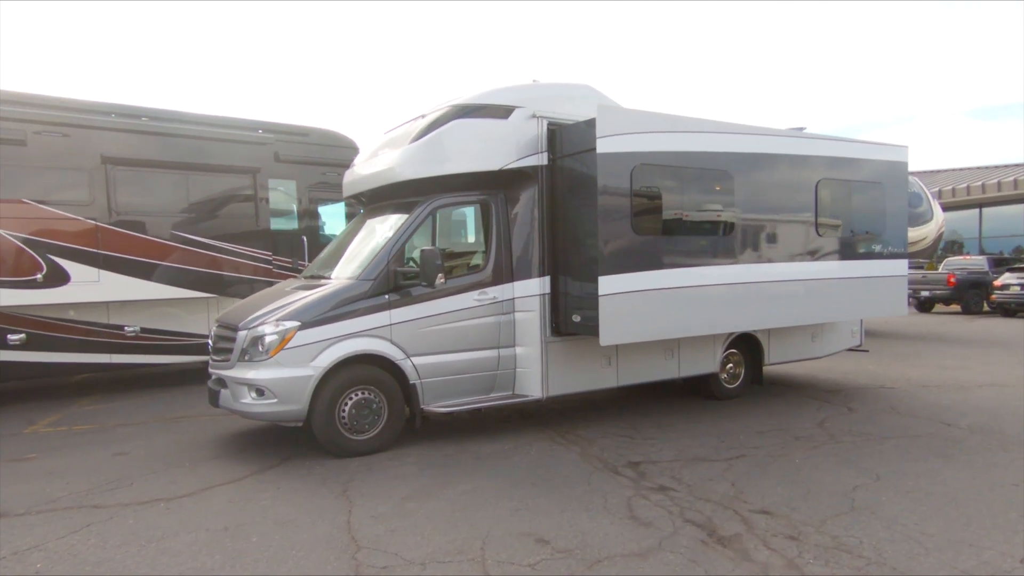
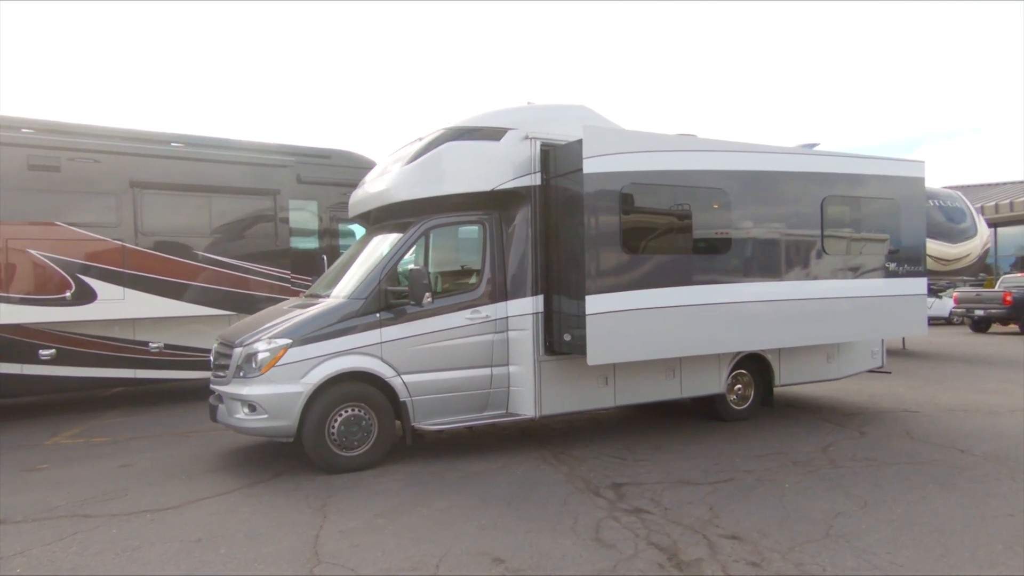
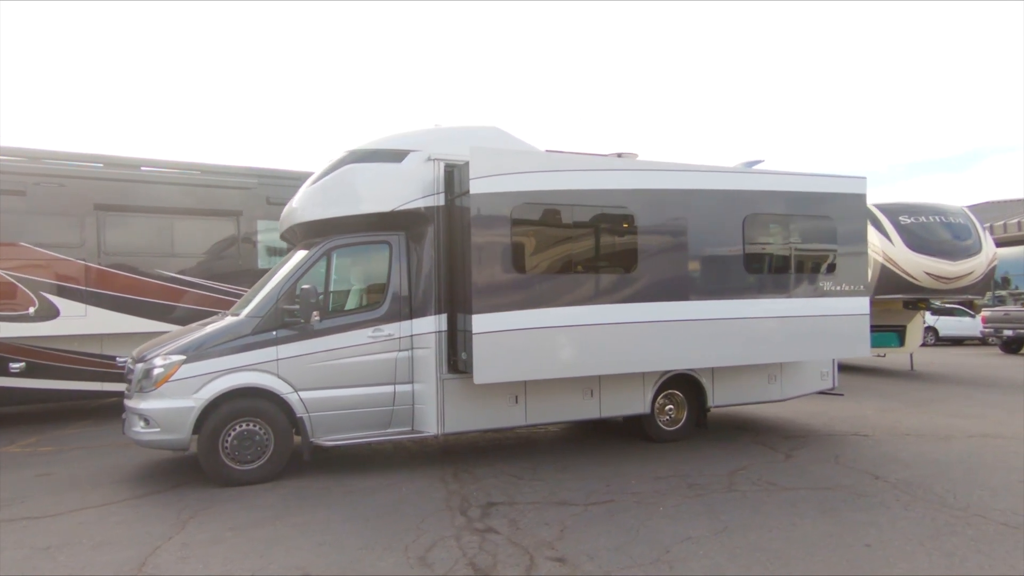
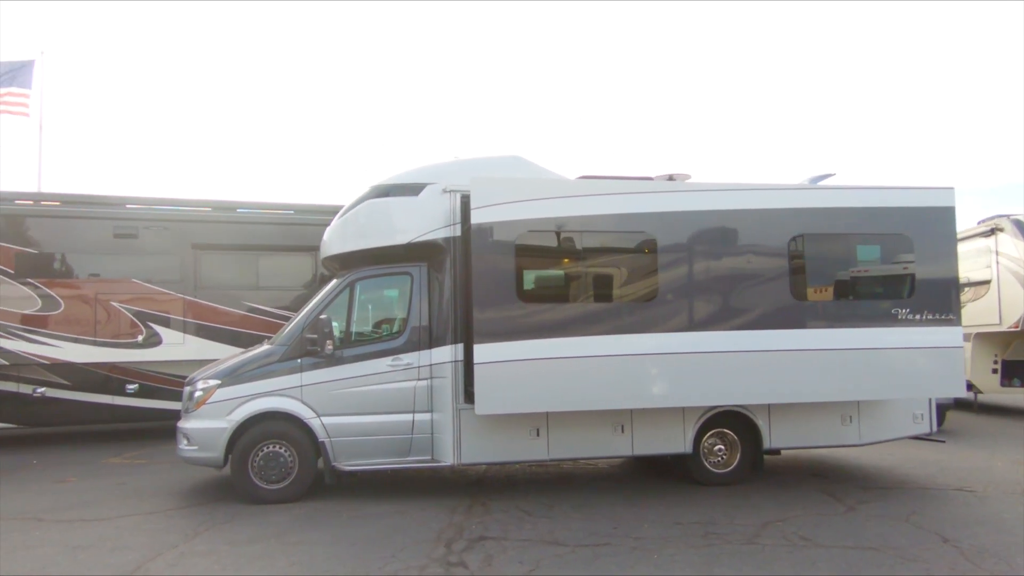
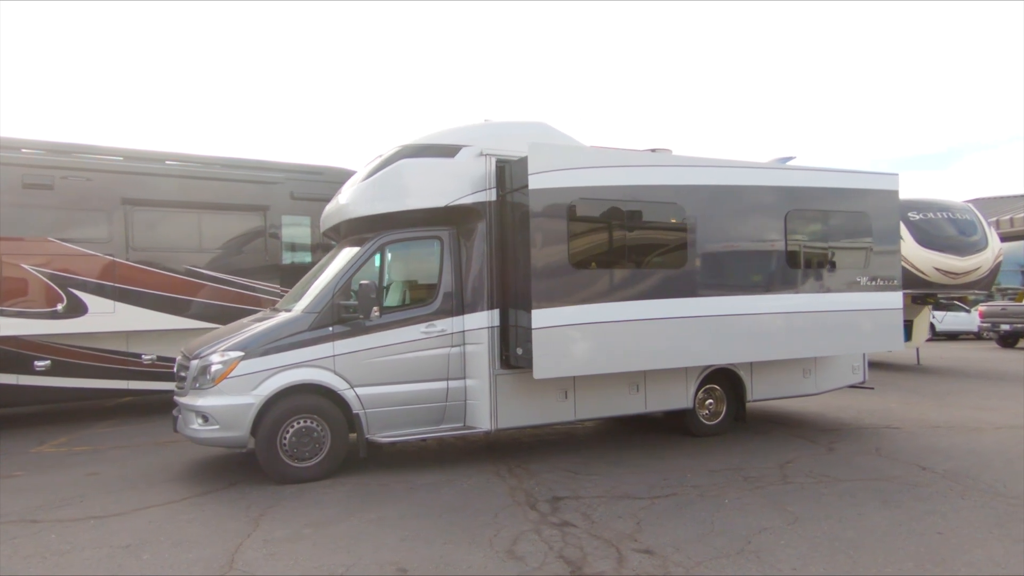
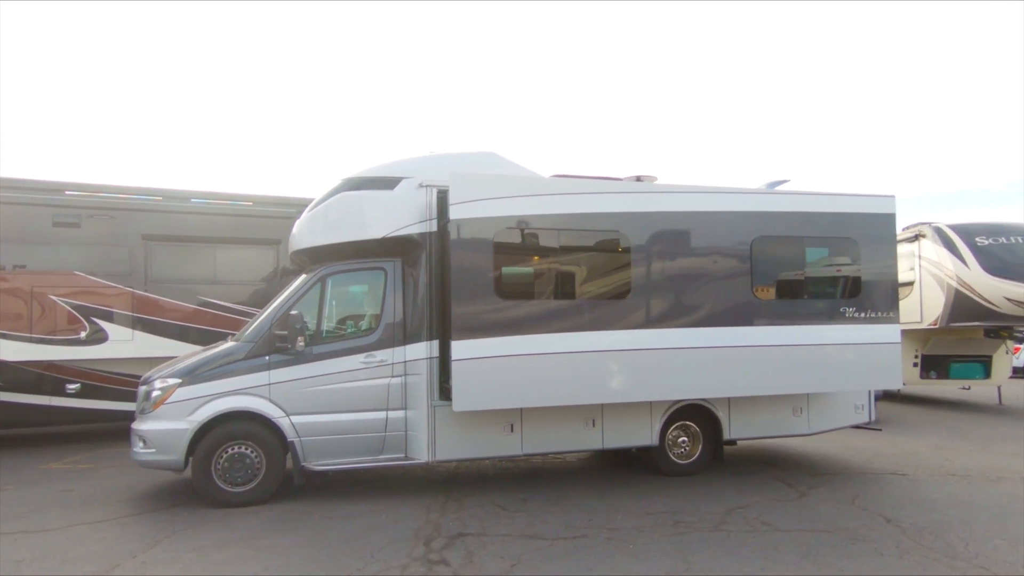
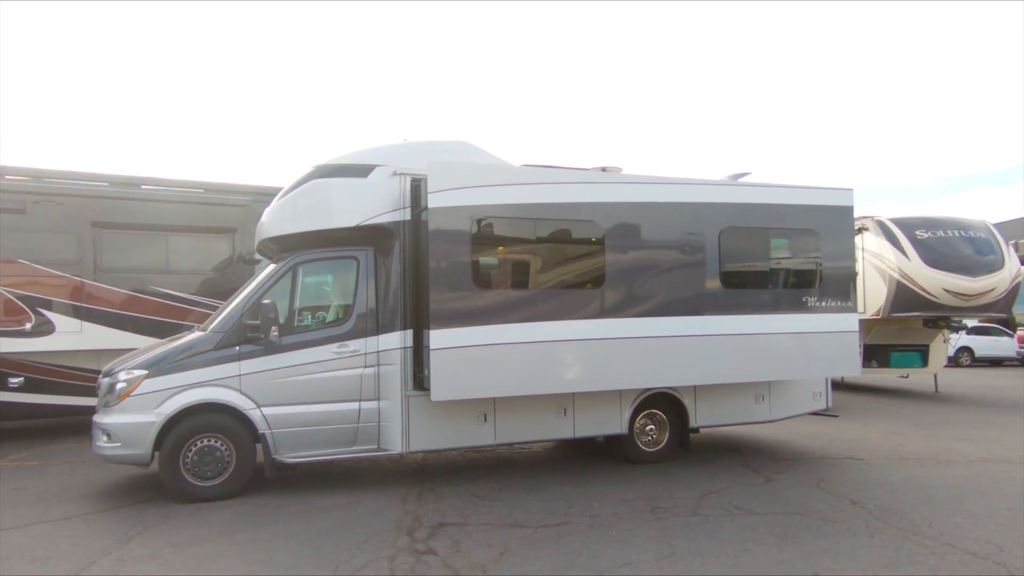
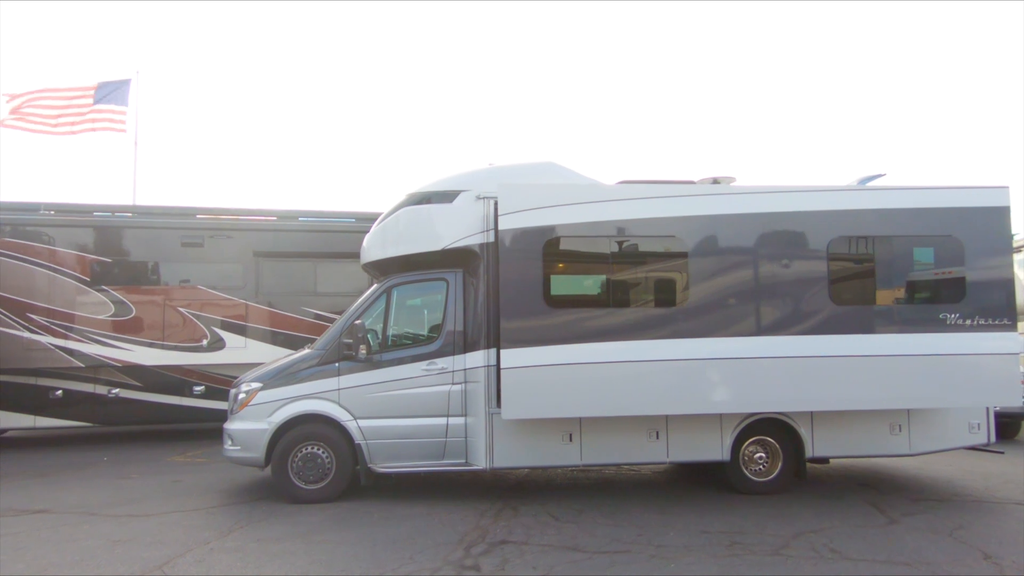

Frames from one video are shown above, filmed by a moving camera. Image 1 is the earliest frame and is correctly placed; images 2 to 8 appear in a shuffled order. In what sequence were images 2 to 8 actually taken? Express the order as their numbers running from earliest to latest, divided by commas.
2, 5, 3, 7, 6, 4, 8
